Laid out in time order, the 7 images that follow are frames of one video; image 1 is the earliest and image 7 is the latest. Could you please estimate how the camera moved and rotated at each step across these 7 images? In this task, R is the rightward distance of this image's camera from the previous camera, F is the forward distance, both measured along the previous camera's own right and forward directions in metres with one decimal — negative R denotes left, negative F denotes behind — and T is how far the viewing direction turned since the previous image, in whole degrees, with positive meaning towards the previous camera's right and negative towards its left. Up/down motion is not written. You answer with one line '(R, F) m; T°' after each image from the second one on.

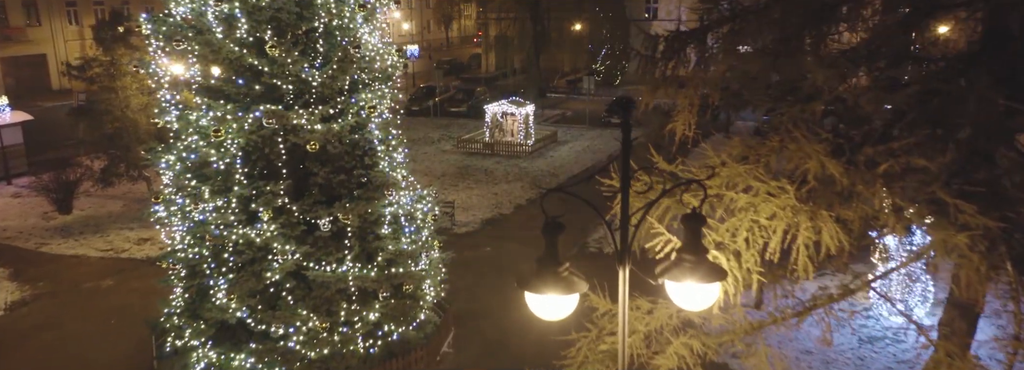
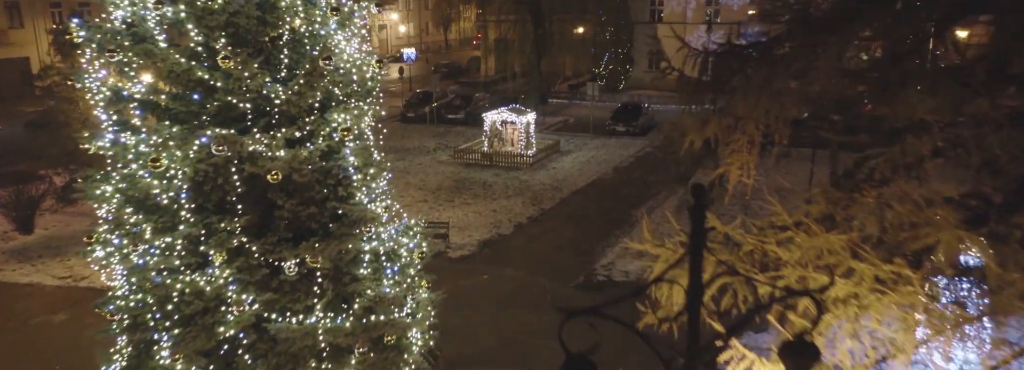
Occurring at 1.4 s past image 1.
(0.0, +1.3) m; 0°
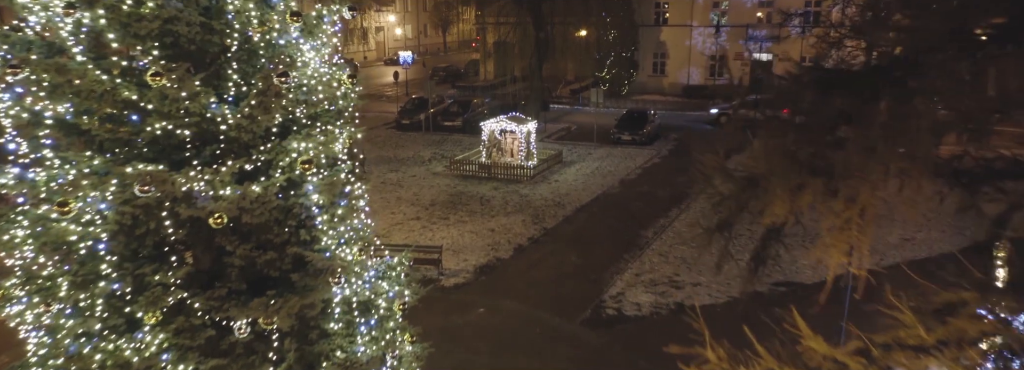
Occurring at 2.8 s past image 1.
(0.0, +1.2) m; 0°
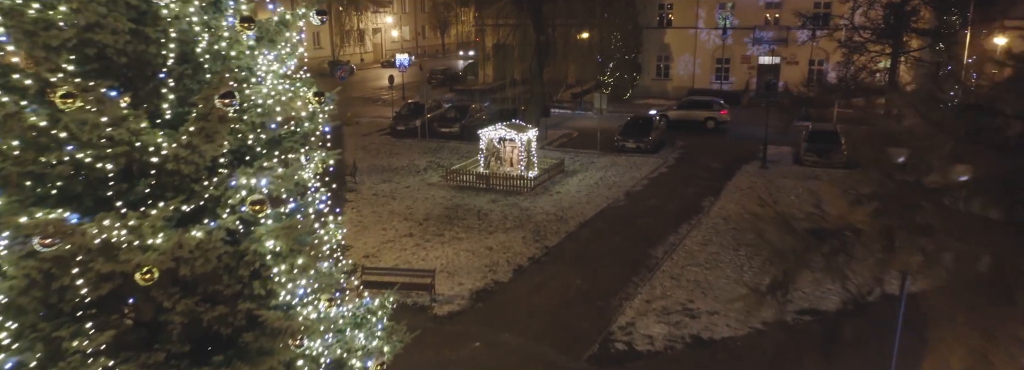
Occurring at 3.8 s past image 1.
(0.0, +1.0) m; 0°
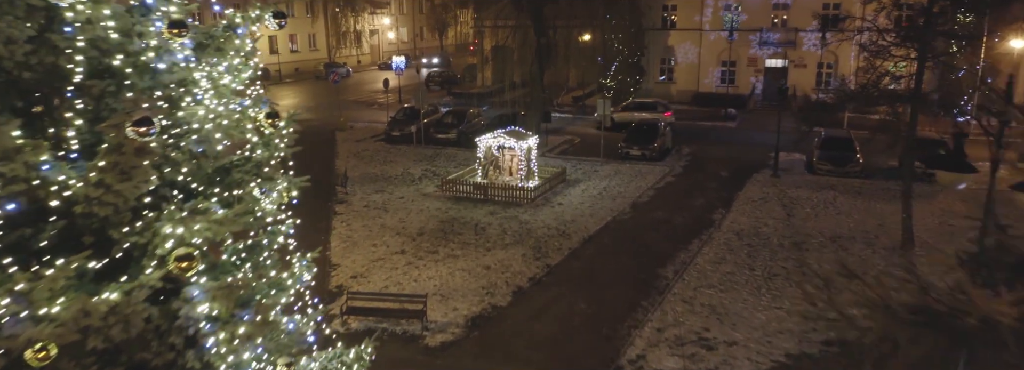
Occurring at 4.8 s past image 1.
(0.0, +0.9) m; 0°
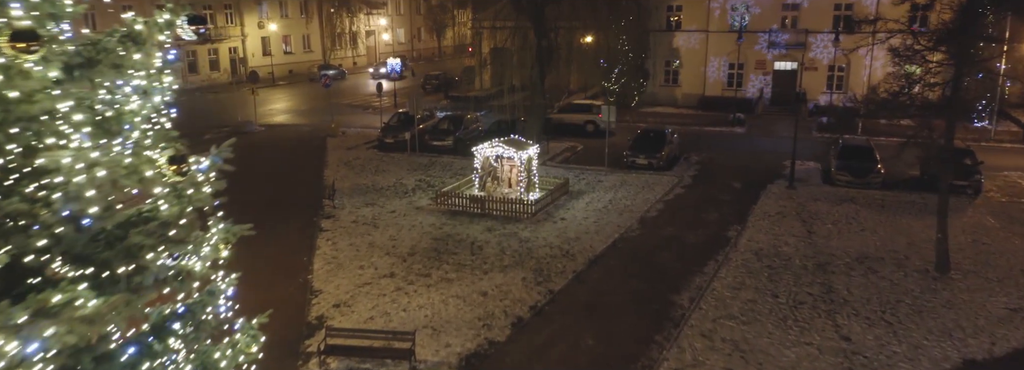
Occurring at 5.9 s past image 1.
(0.0, +1.1) m; 0°
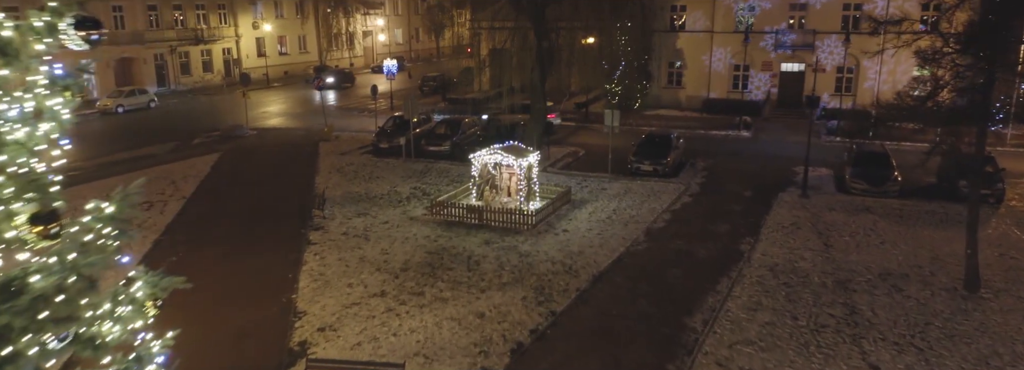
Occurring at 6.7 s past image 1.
(0.0, +0.8) m; 0°
